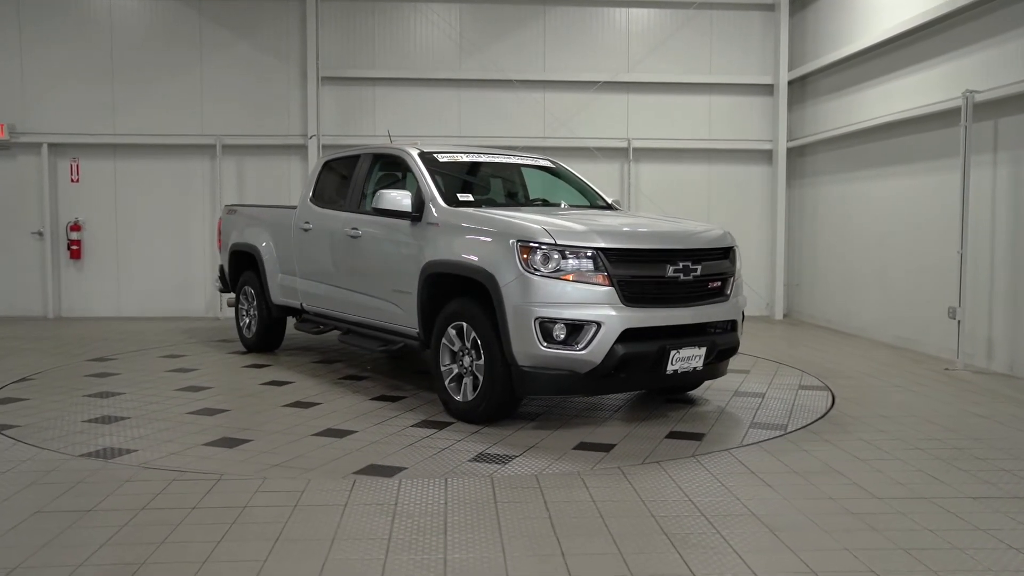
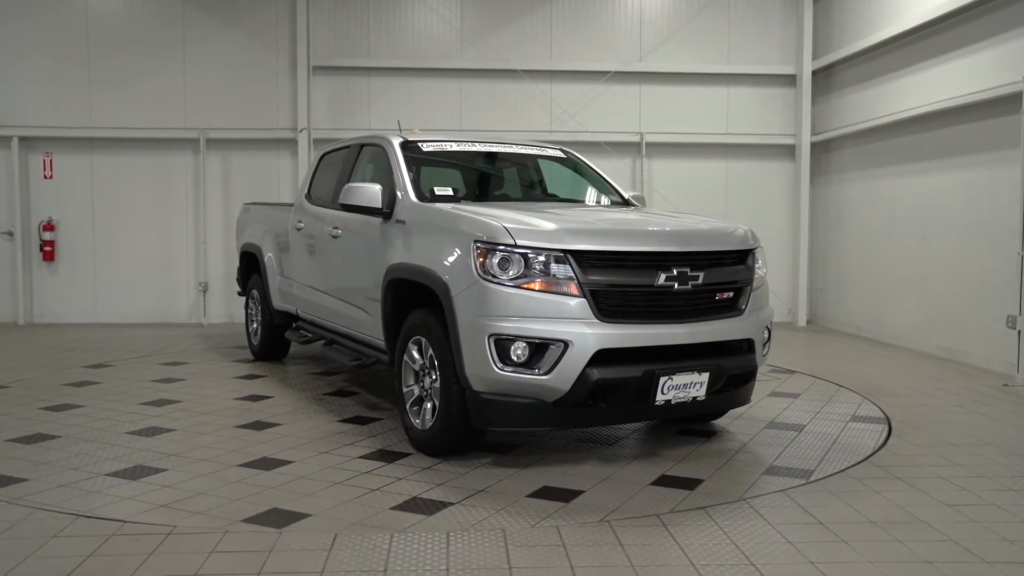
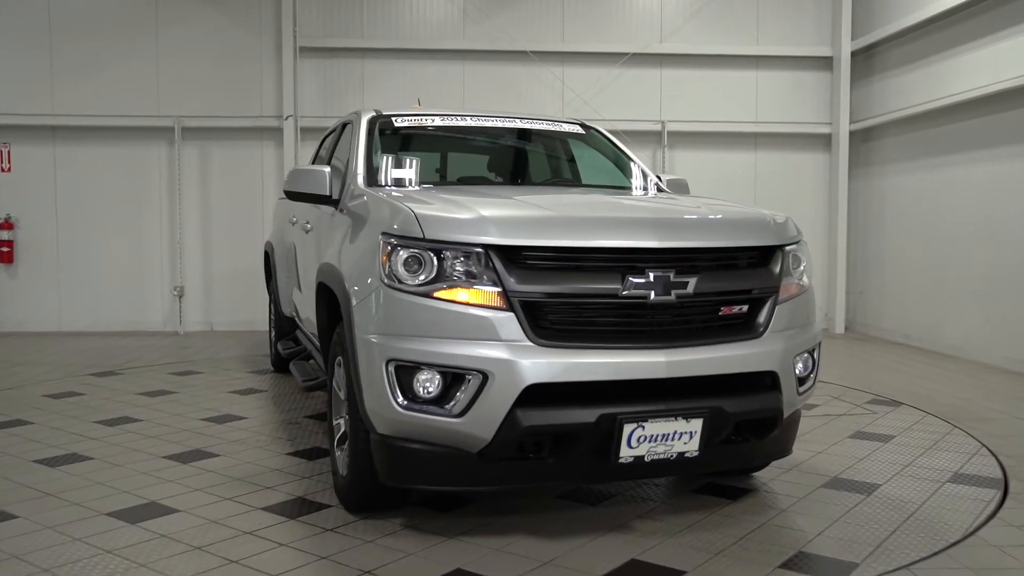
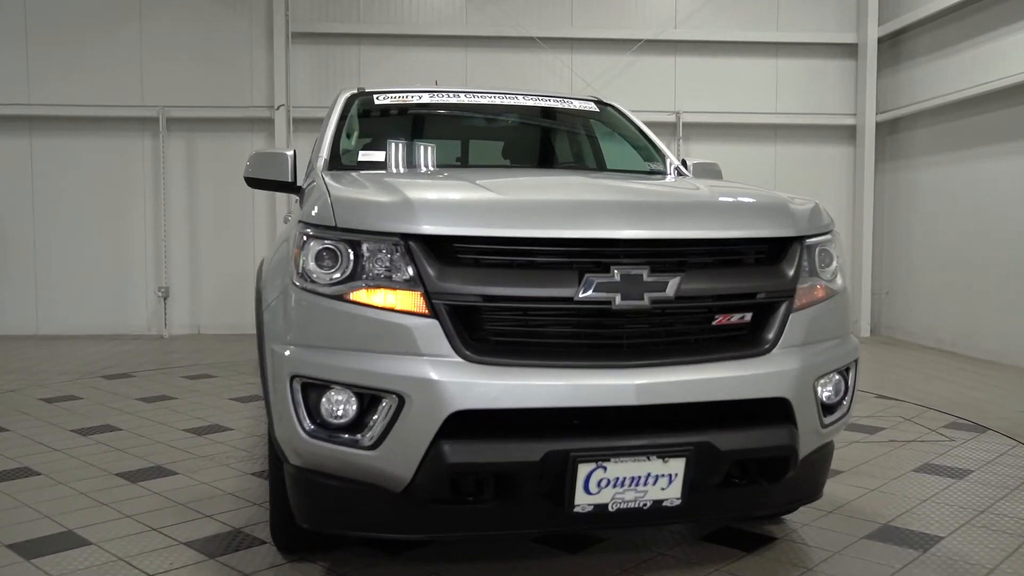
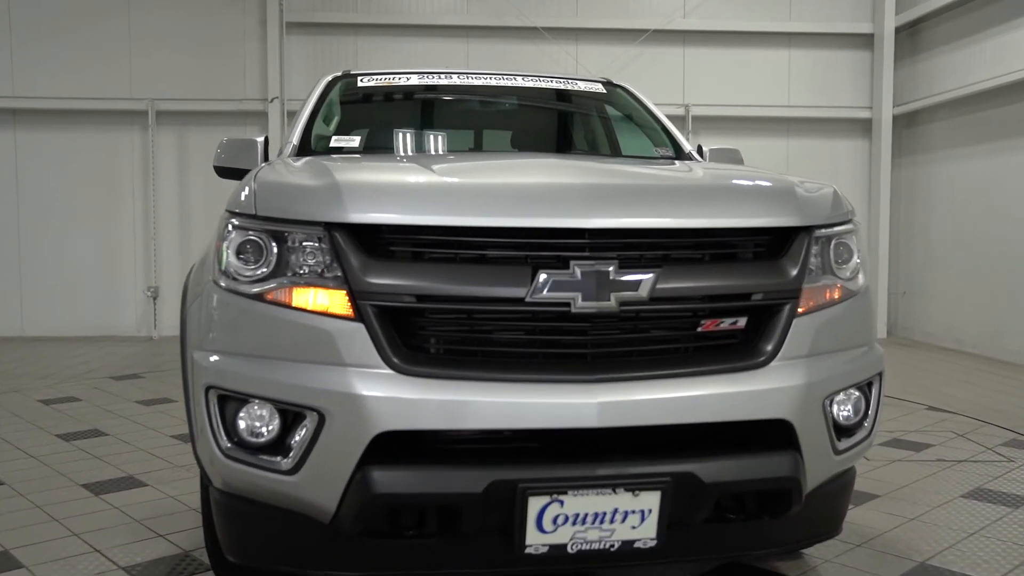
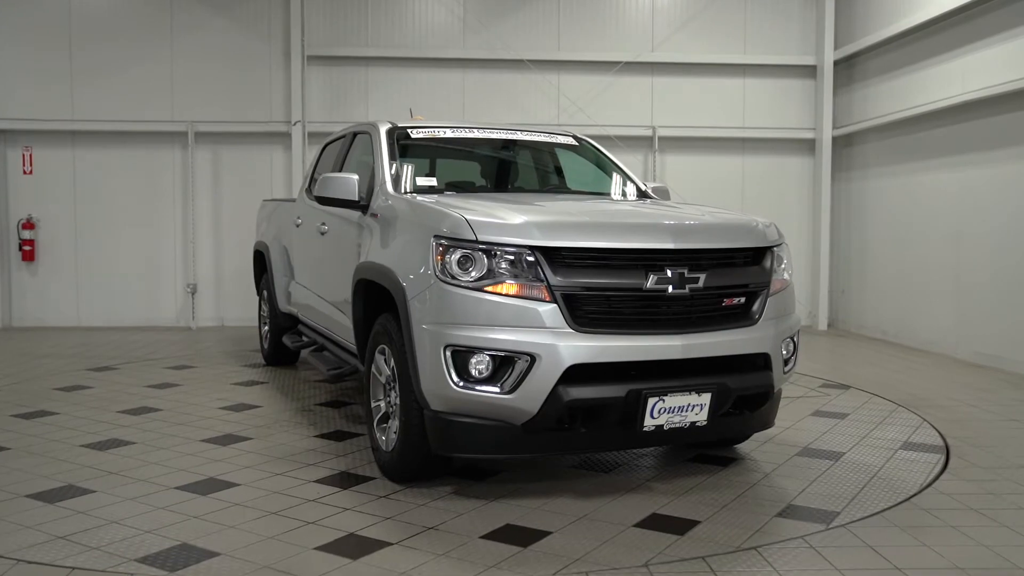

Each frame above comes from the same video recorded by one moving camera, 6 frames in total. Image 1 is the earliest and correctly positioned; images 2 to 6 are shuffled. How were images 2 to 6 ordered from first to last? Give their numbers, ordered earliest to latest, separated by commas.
2, 6, 3, 4, 5
